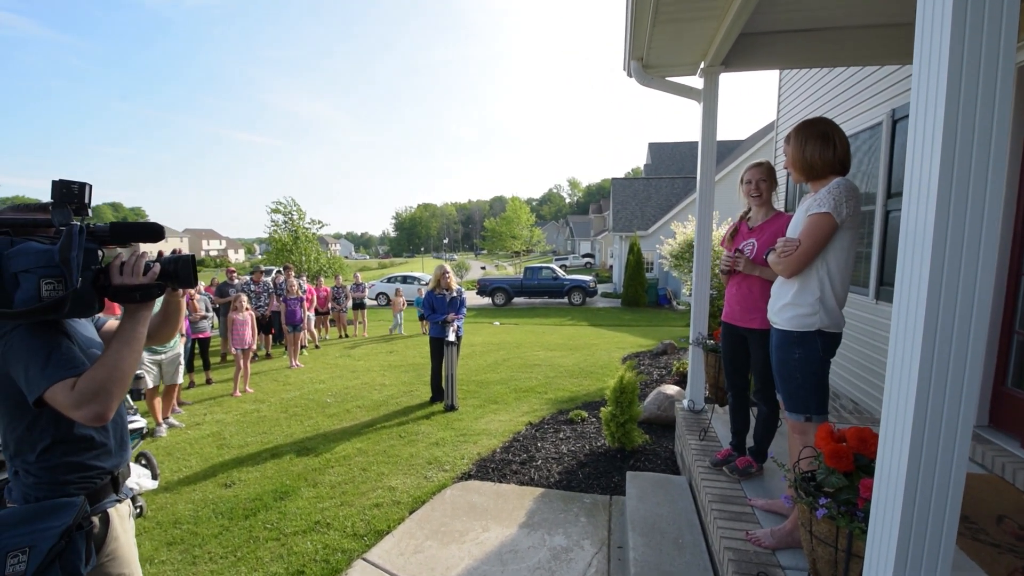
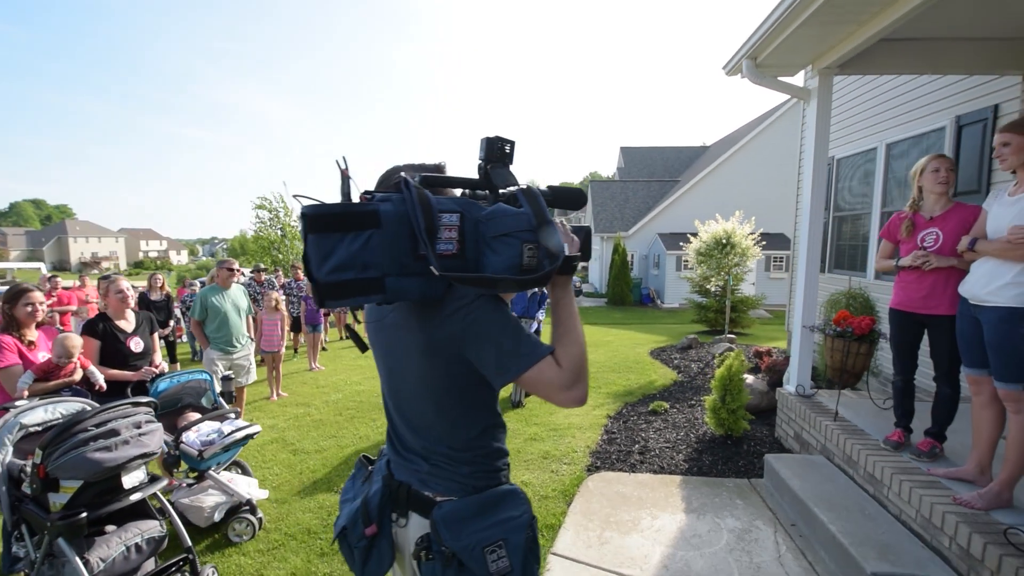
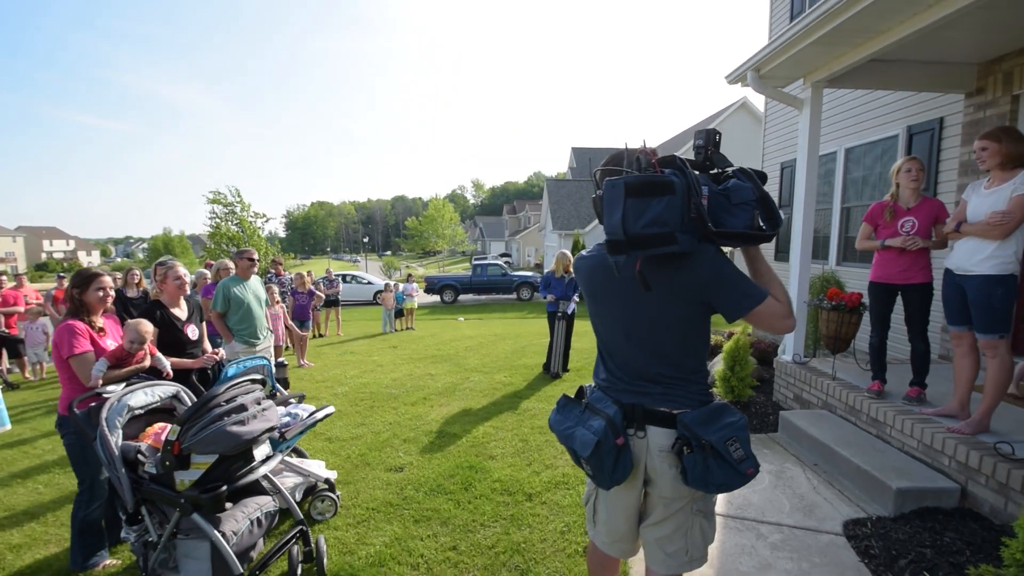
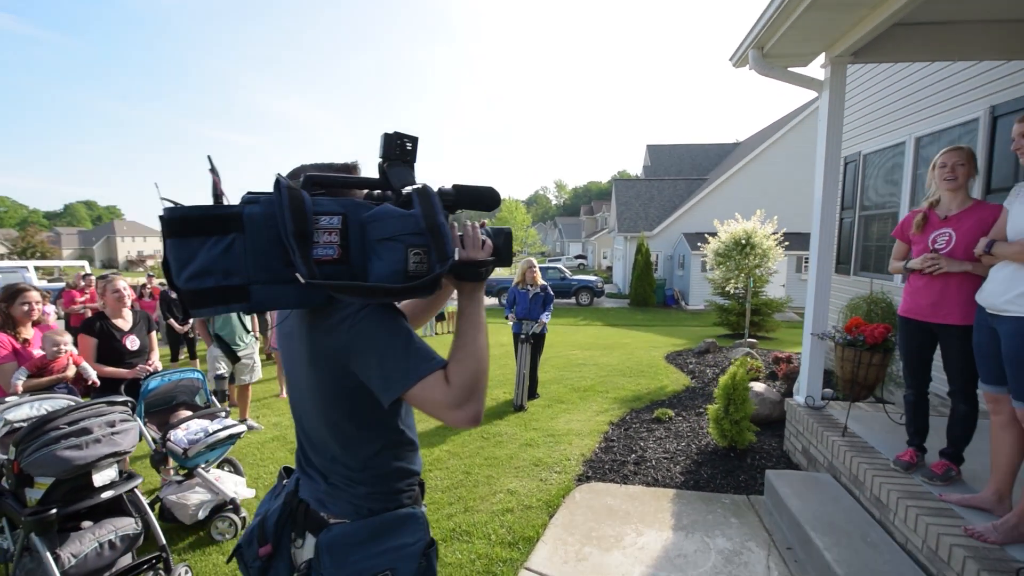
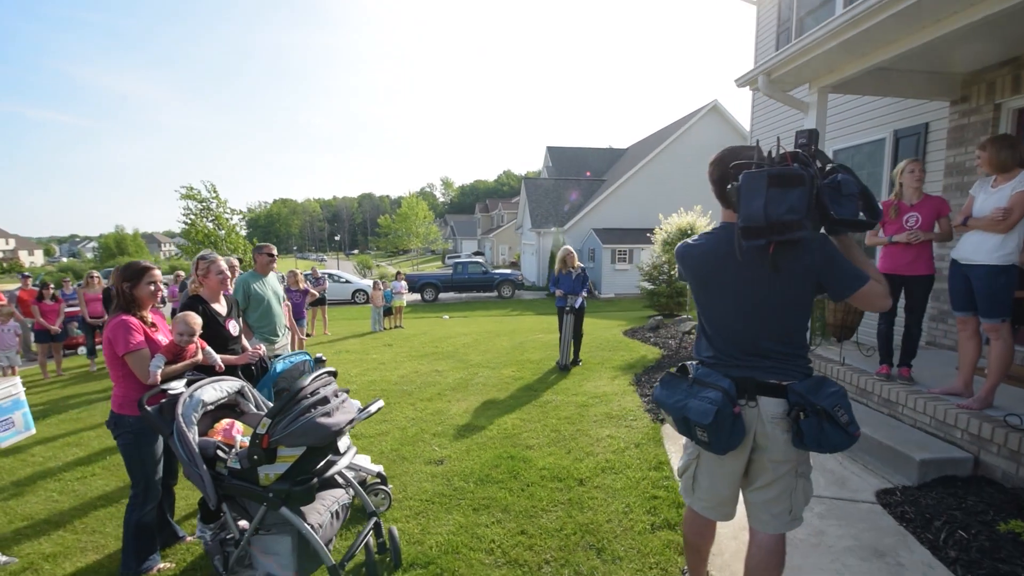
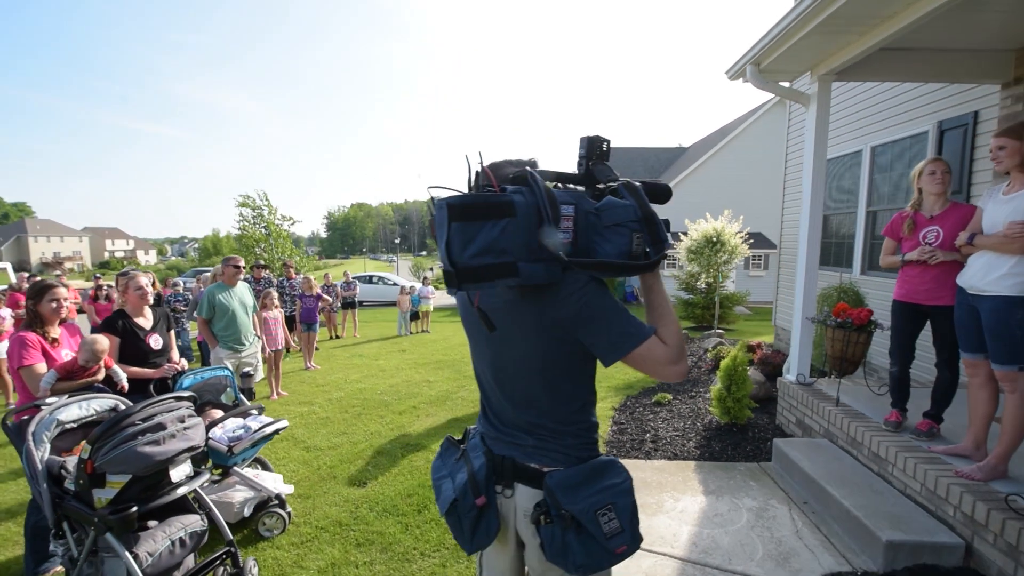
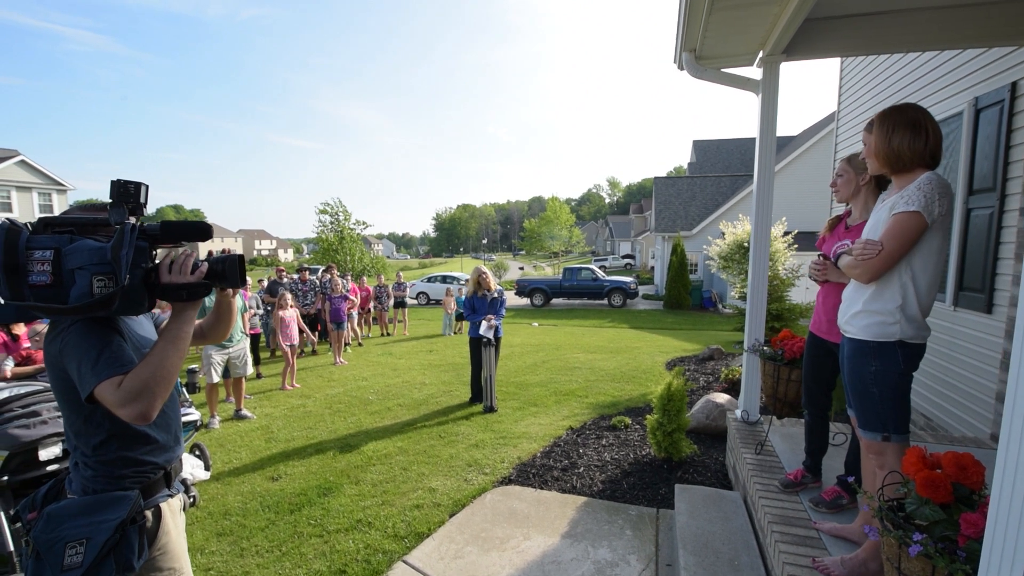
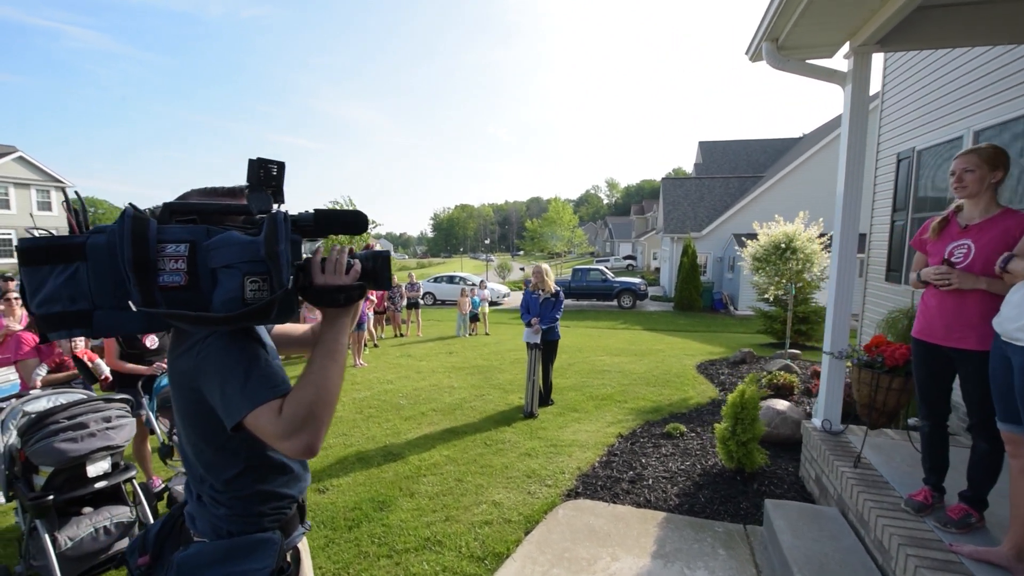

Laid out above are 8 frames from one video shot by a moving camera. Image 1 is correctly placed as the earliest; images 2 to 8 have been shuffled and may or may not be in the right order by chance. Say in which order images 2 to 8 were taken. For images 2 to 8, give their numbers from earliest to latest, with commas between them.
7, 8, 4, 2, 6, 3, 5
